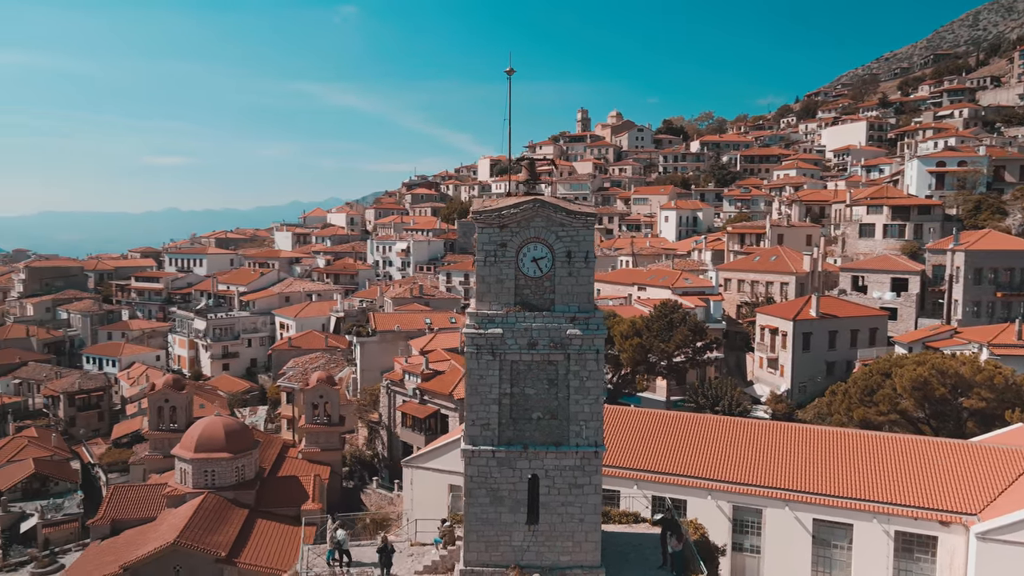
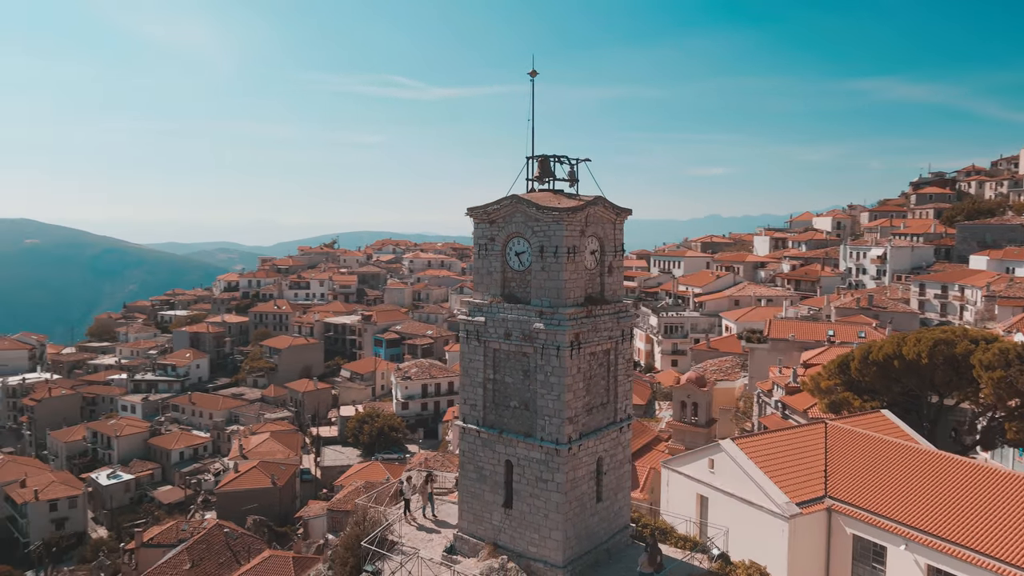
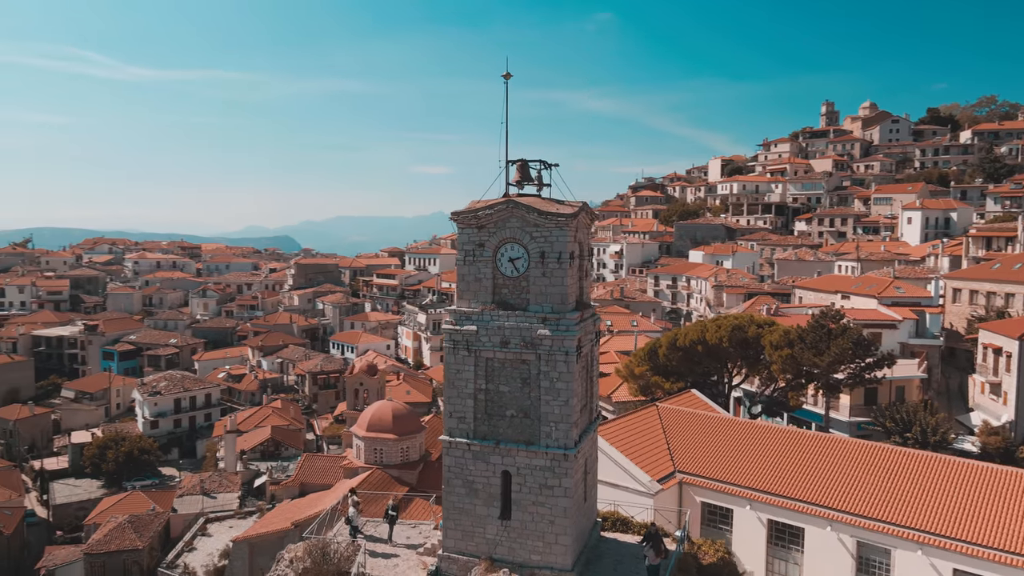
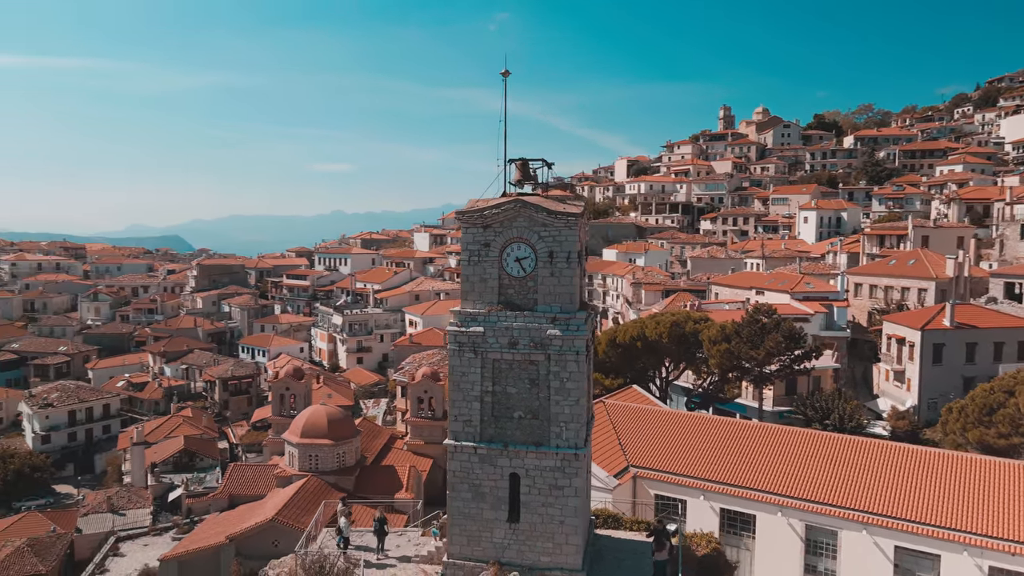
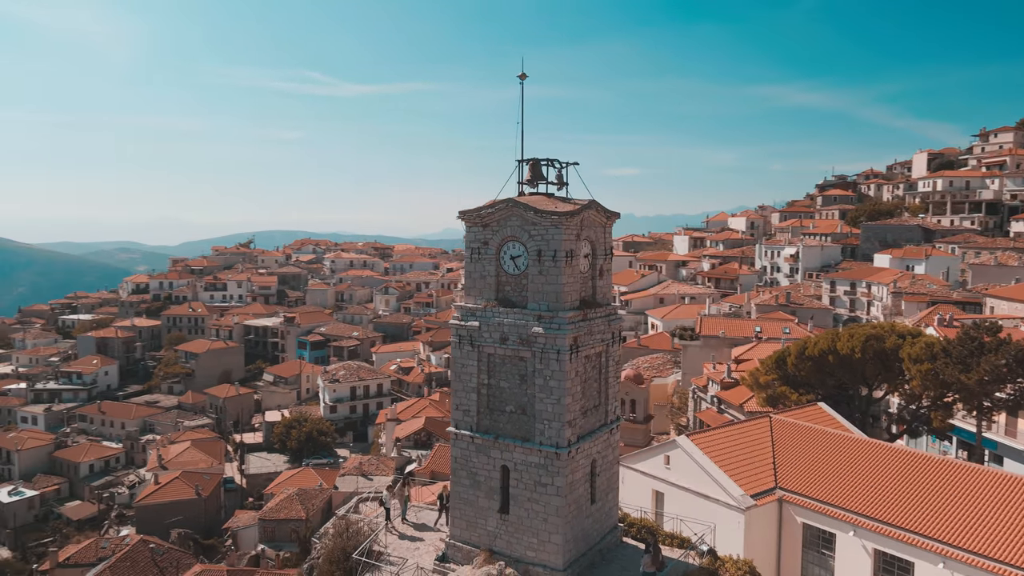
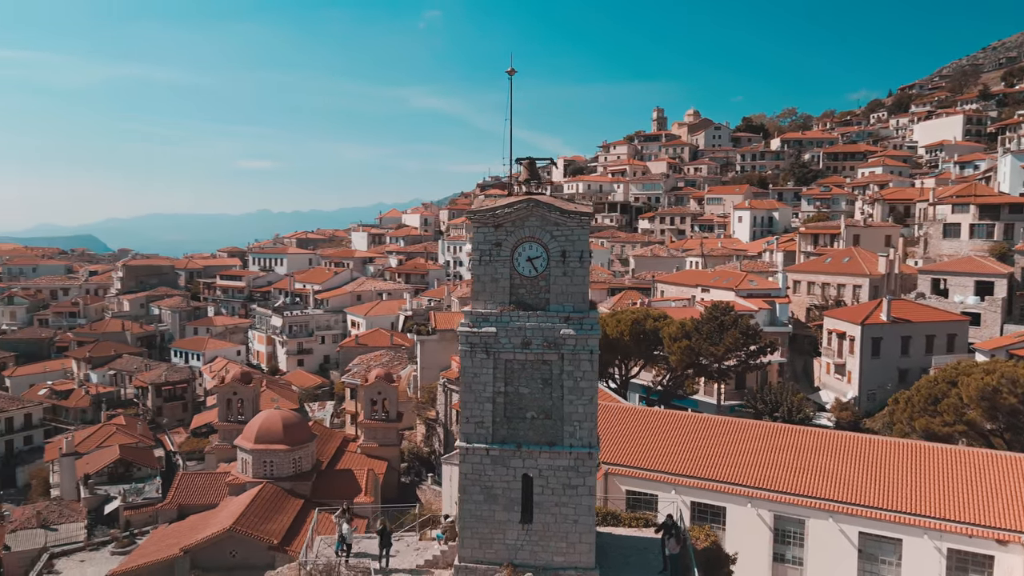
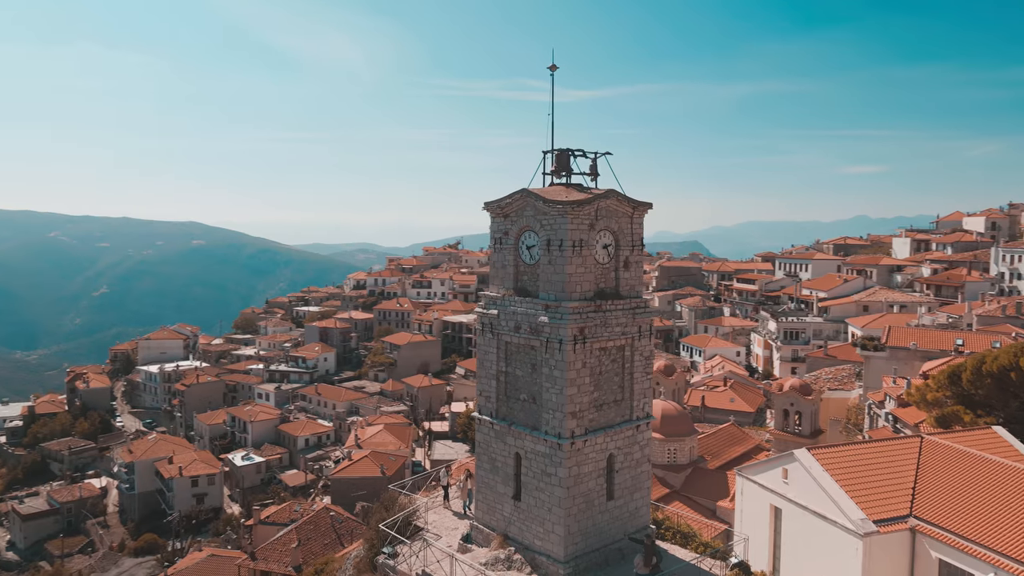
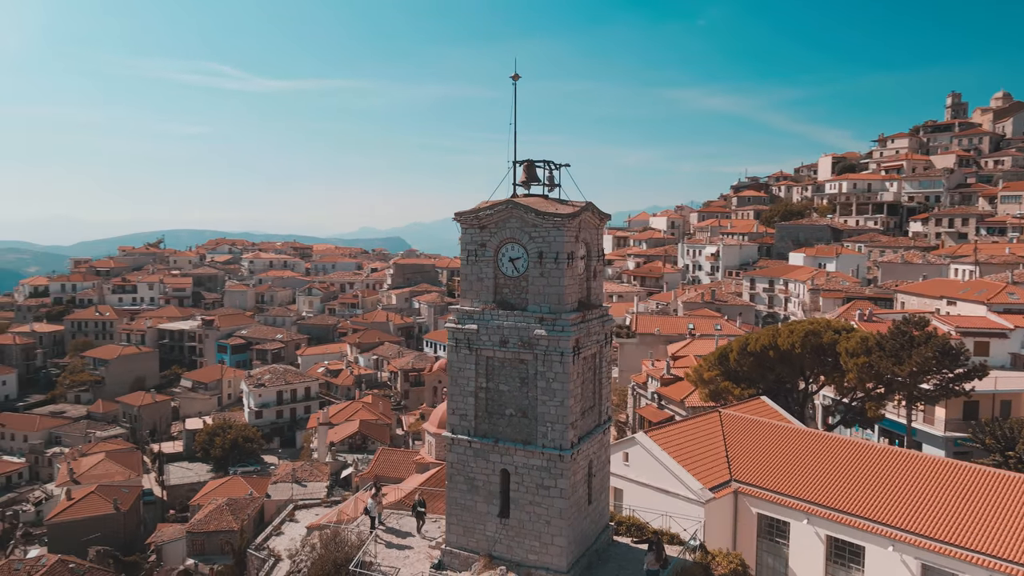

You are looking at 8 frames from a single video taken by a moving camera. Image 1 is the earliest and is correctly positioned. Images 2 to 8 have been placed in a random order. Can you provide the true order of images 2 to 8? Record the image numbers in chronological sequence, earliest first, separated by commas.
6, 4, 3, 8, 5, 2, 7
